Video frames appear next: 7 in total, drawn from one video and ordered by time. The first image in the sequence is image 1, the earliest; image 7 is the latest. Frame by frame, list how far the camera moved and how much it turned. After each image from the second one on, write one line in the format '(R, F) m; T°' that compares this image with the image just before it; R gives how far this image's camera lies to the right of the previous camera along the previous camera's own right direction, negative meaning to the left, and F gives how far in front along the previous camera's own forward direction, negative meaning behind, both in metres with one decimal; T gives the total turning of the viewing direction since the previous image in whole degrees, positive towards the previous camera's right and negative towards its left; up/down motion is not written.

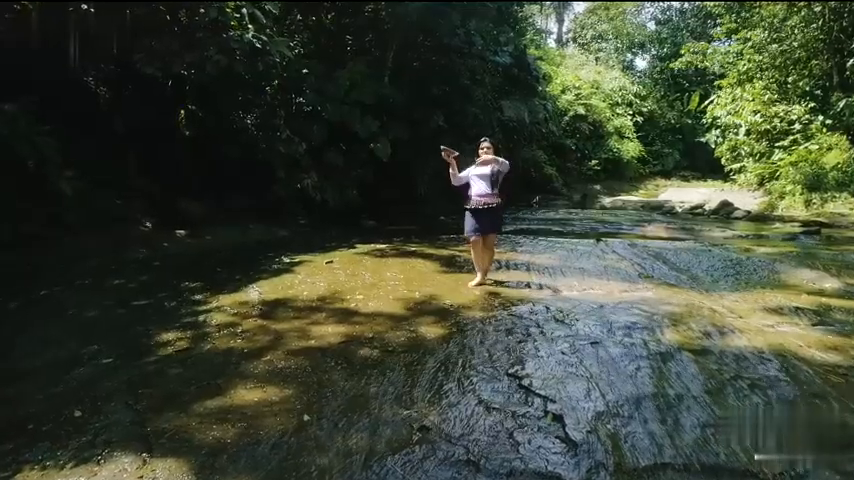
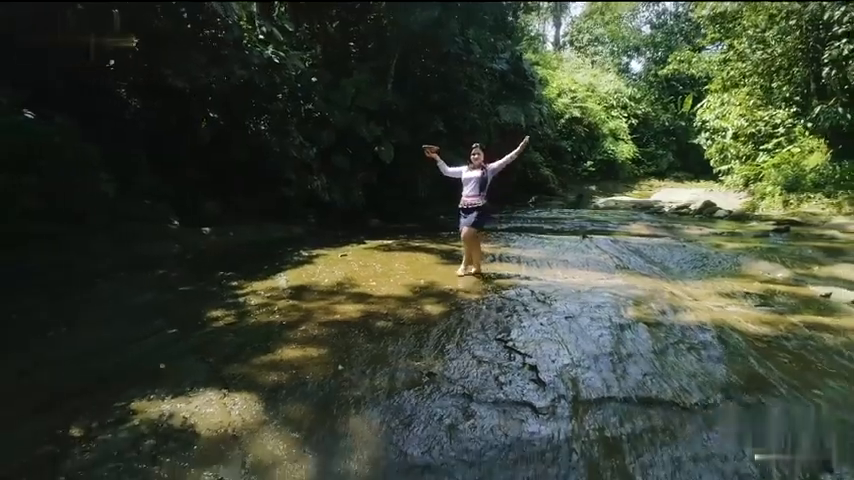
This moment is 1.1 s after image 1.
(0.0, -0.9) m; 0°
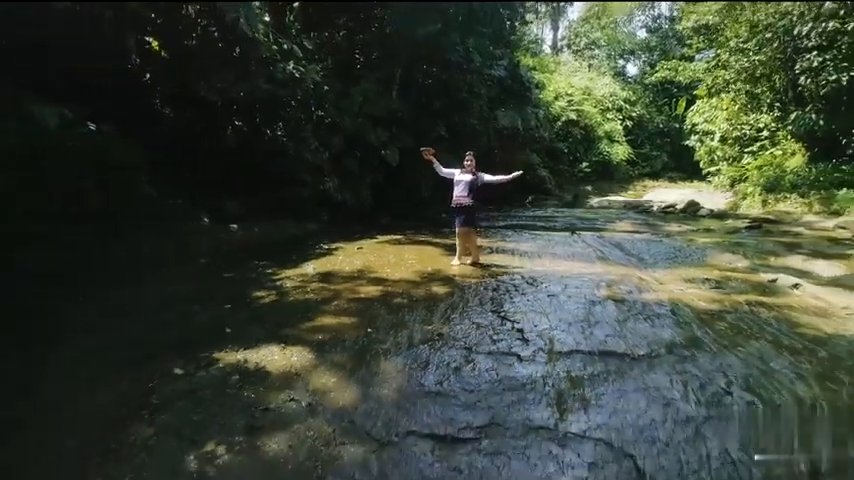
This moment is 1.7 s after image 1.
(-0.1, -1.1) m; 0°
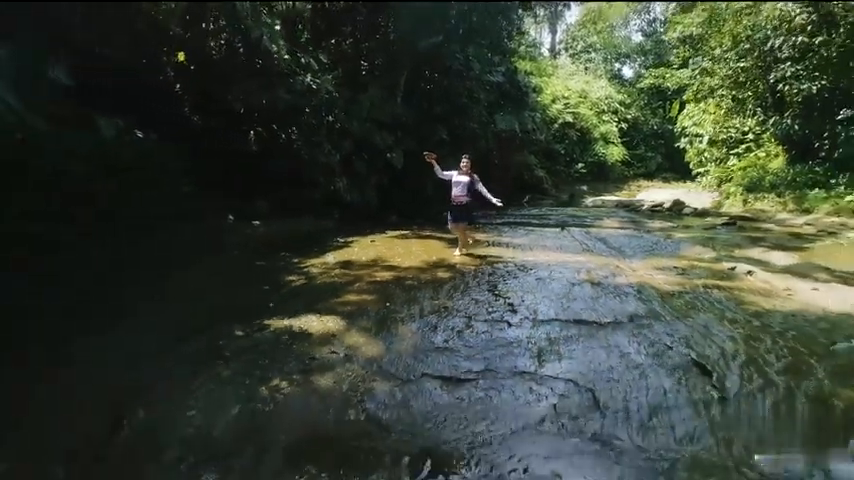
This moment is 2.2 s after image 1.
(-0.1, -1.1) m; 0°
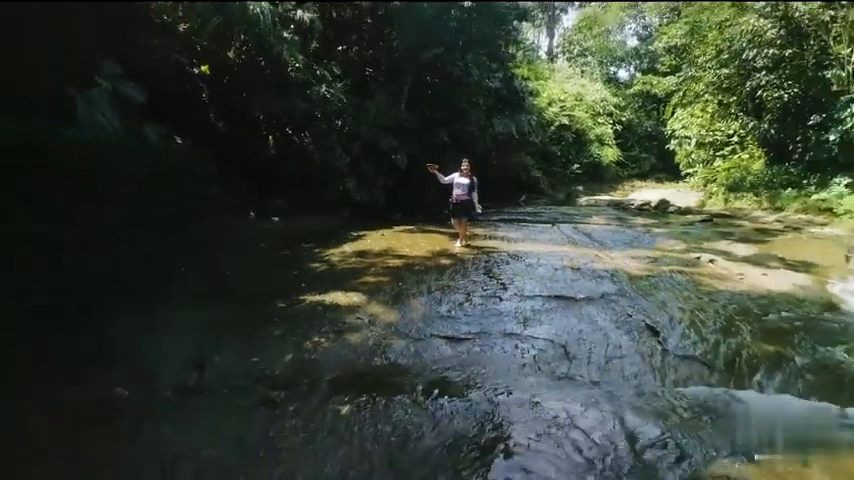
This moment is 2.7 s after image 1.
(-0.1, -1.2) m; 0°
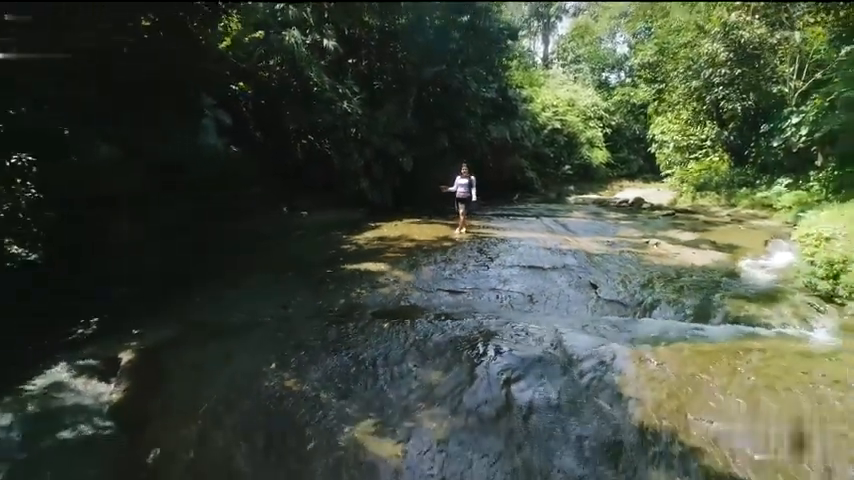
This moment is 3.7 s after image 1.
(-0.1, -2.5) m; 0°
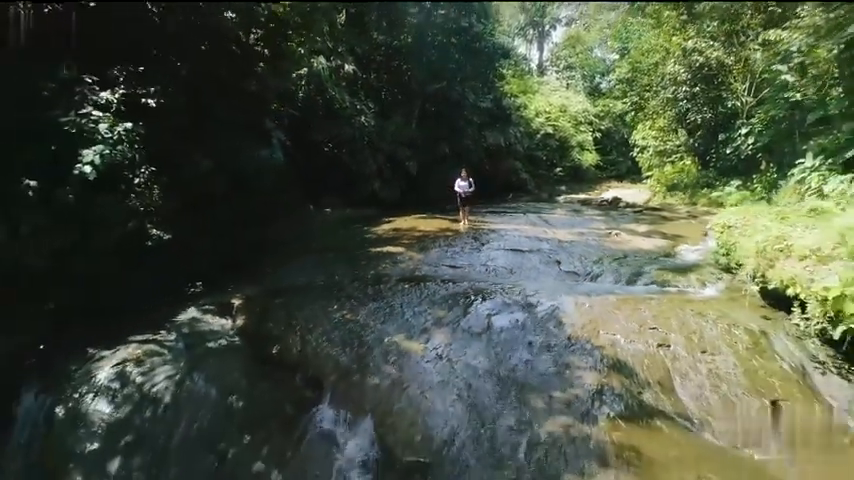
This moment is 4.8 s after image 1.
(-0.1, -2.9) m; 0°
